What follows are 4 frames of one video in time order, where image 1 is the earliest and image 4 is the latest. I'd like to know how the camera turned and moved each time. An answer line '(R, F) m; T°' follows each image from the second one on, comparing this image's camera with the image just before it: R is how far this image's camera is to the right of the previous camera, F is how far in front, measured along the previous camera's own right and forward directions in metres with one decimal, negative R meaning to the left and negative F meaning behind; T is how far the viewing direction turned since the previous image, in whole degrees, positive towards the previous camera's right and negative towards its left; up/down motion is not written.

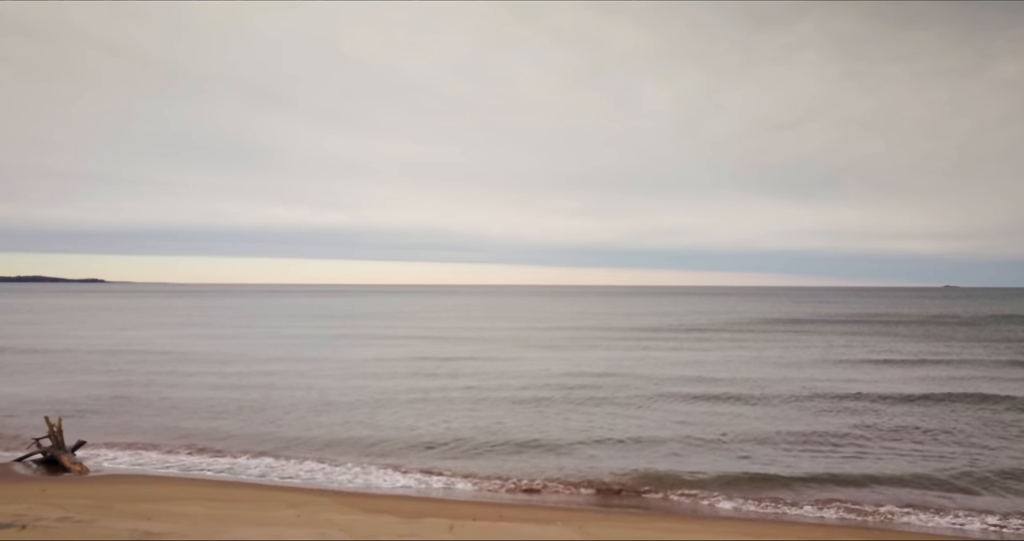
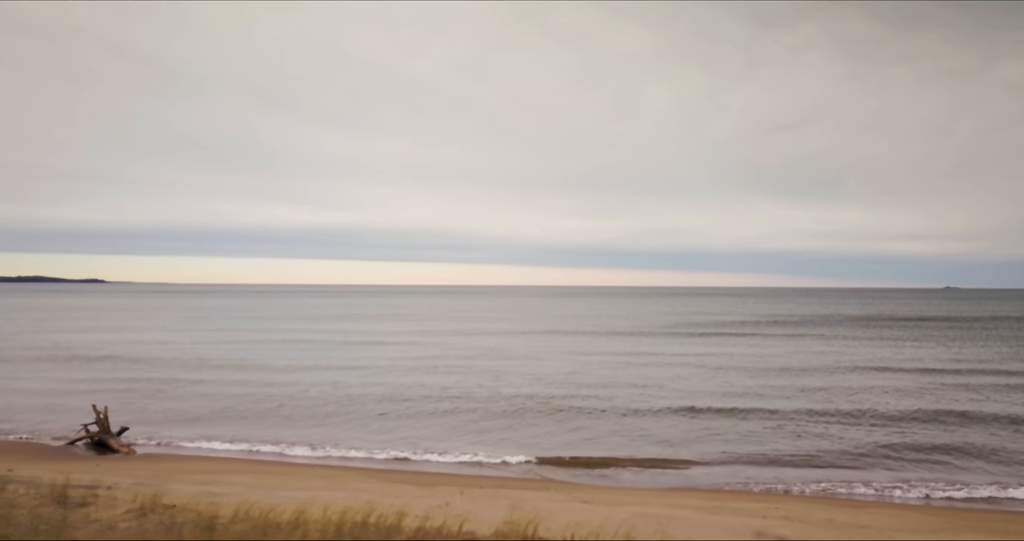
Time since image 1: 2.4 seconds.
(-2.1, +1.0) m; 0°
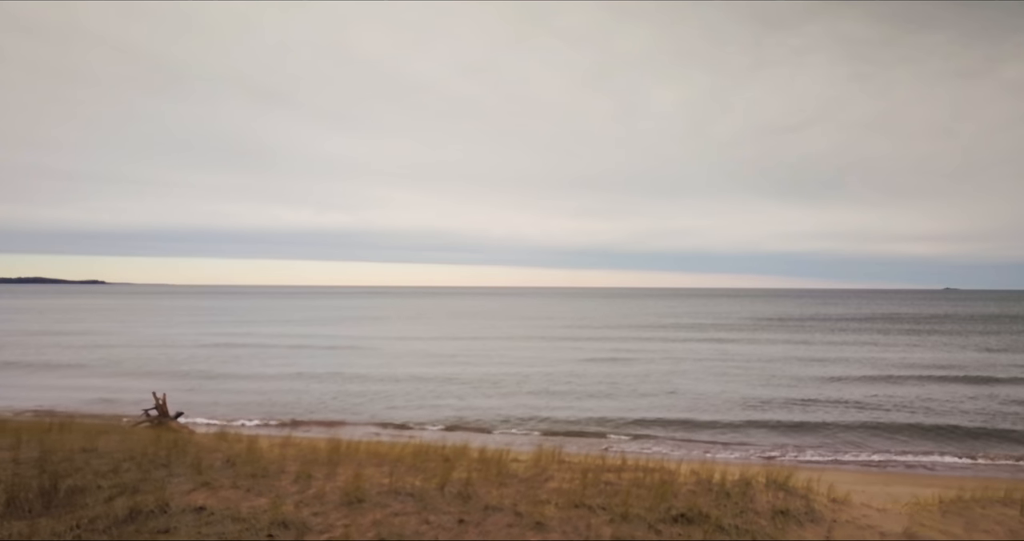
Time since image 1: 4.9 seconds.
(-0.5, -2.8) m; 0°
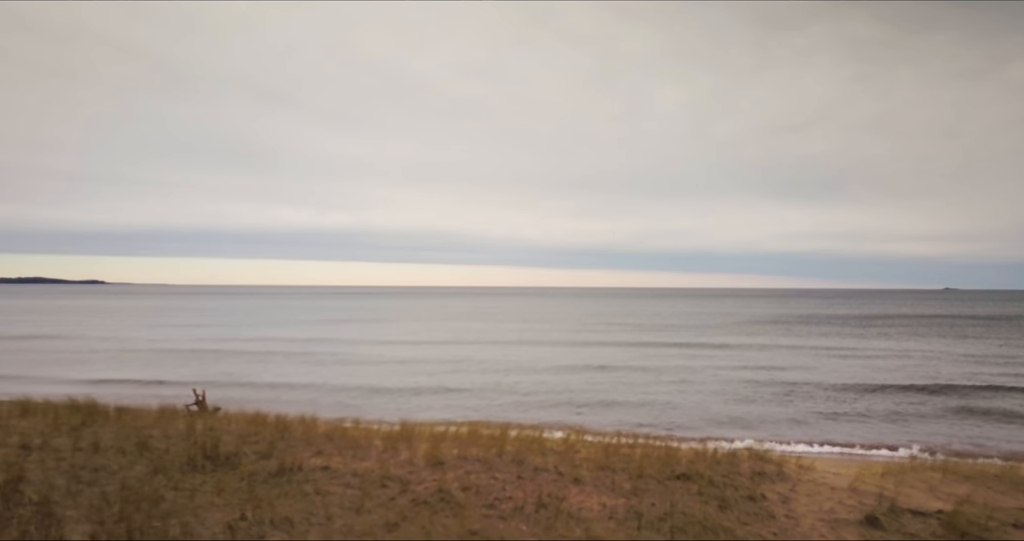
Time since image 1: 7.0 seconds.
(-0.6, -2.0) m; 0°
